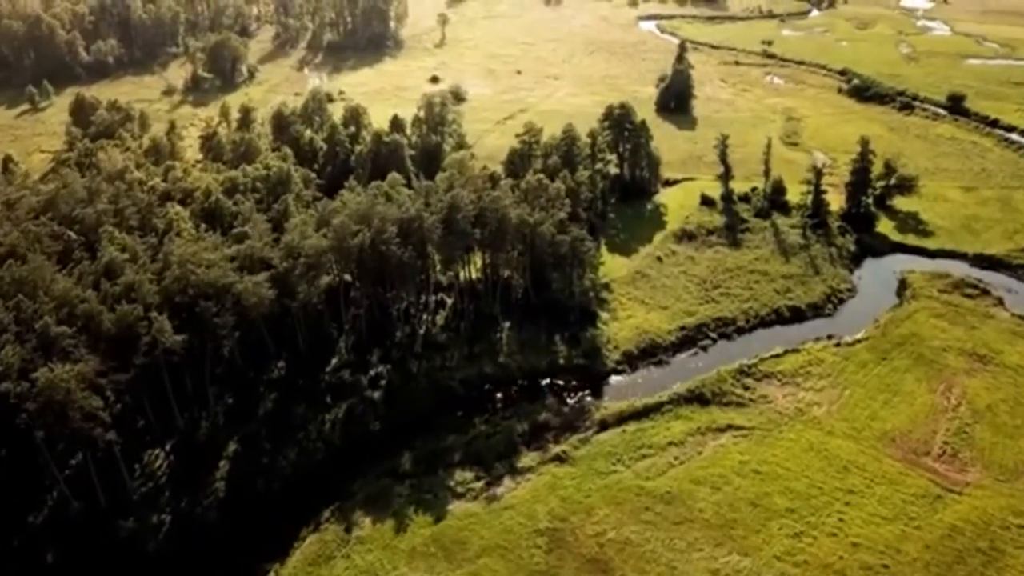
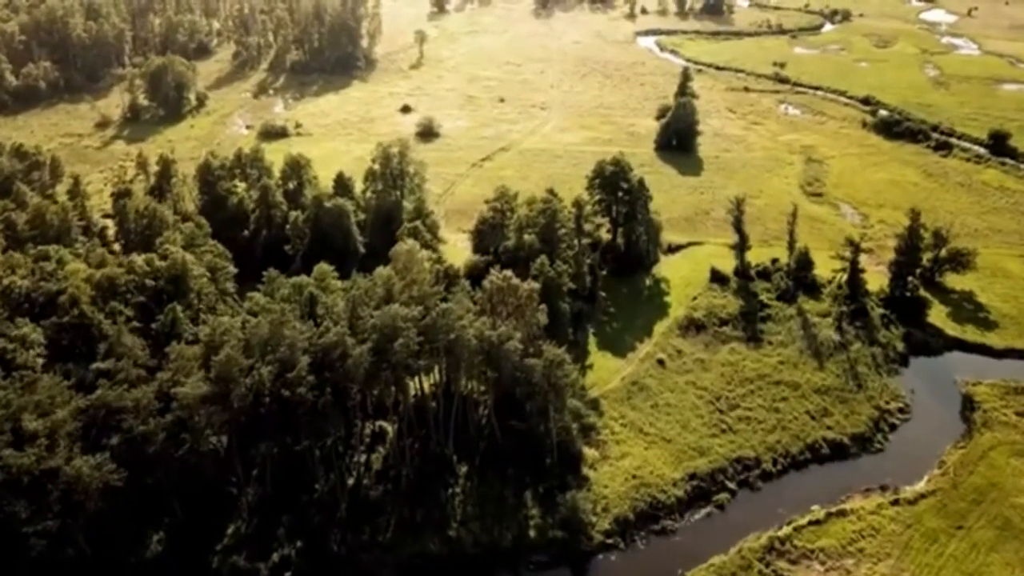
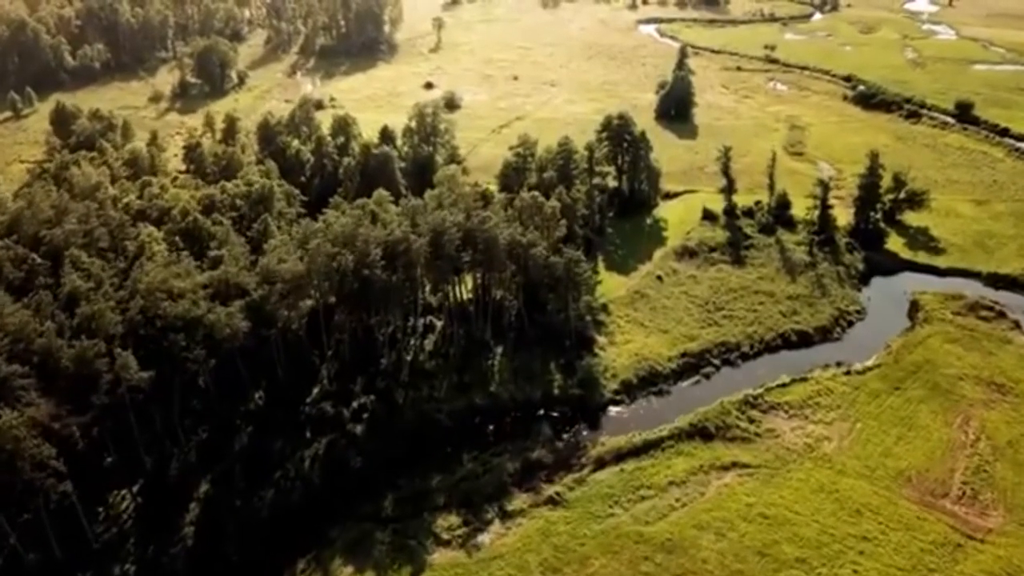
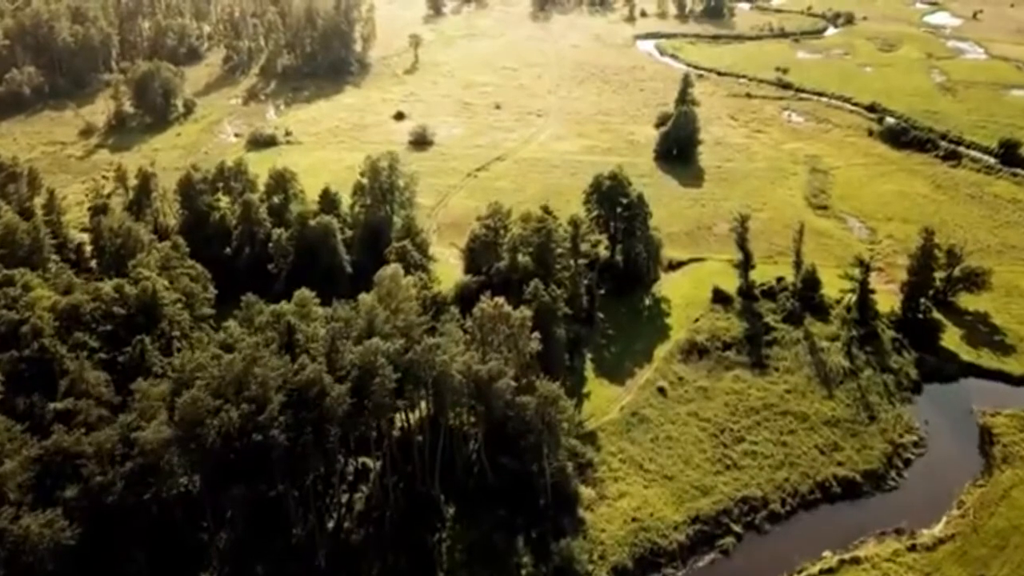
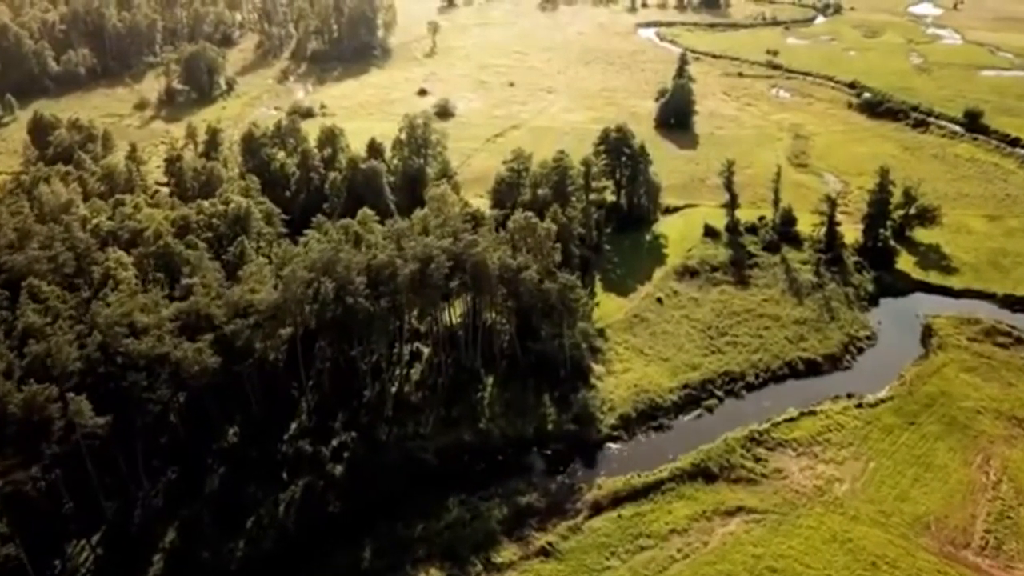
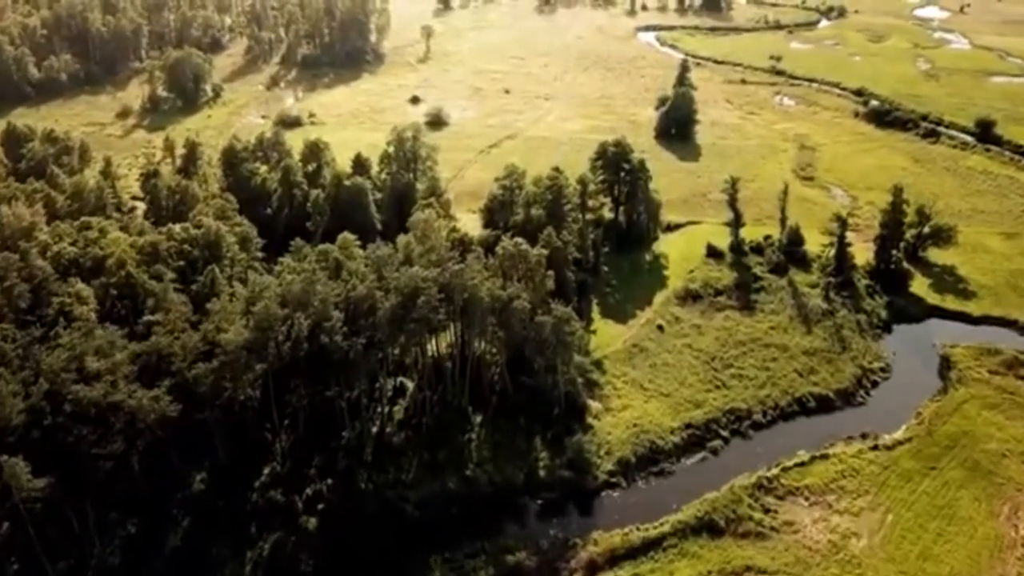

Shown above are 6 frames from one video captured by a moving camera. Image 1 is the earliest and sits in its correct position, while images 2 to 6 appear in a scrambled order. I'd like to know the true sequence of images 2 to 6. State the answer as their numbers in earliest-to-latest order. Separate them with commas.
3, 5, 6, 2, 4
